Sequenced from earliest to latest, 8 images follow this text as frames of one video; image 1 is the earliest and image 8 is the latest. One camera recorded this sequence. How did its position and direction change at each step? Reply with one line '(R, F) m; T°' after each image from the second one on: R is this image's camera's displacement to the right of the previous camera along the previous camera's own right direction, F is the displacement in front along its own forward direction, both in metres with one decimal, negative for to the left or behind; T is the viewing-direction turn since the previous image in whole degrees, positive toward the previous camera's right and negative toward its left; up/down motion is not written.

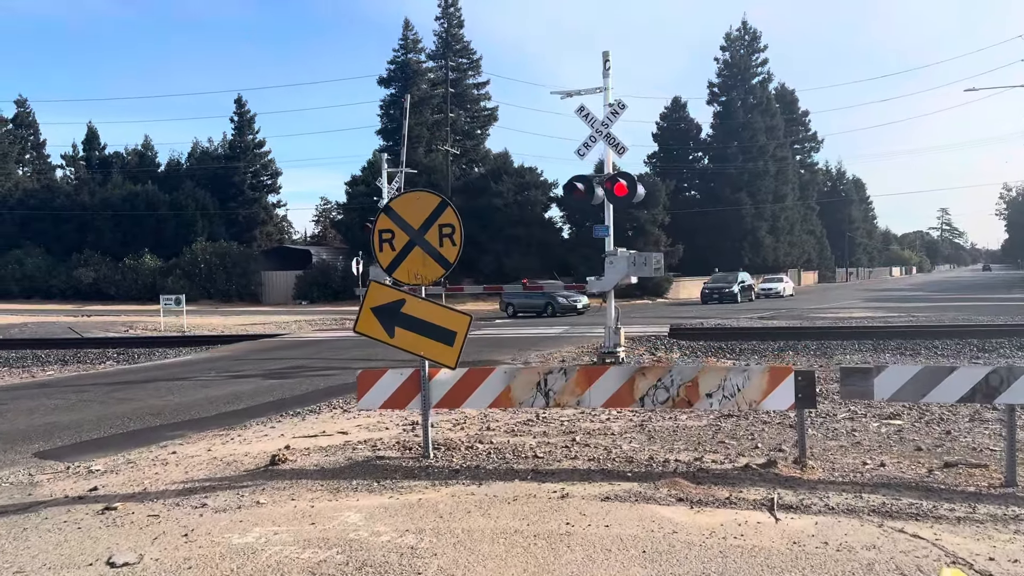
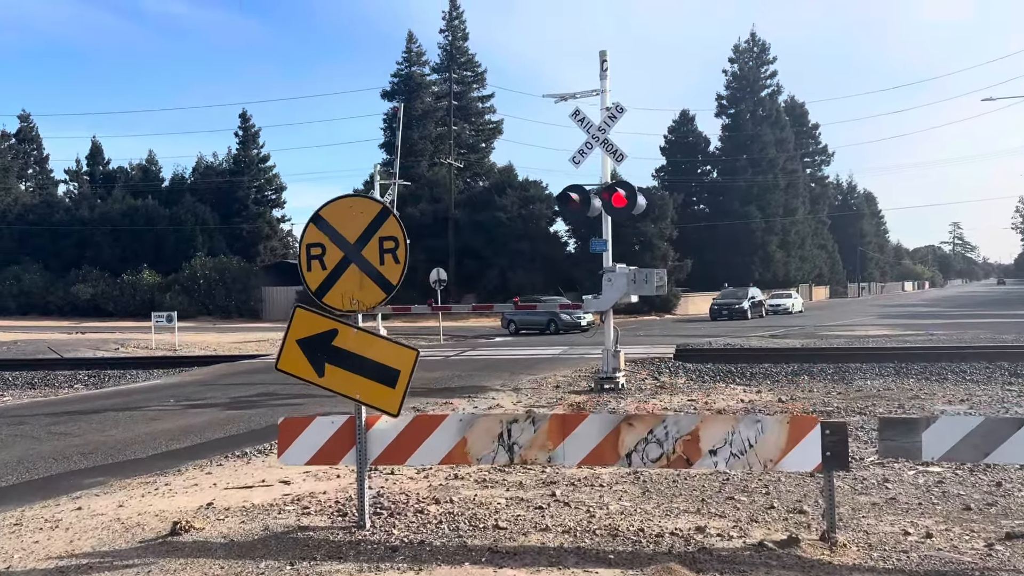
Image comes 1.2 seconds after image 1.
(+0.3, +1.0) m; -1°
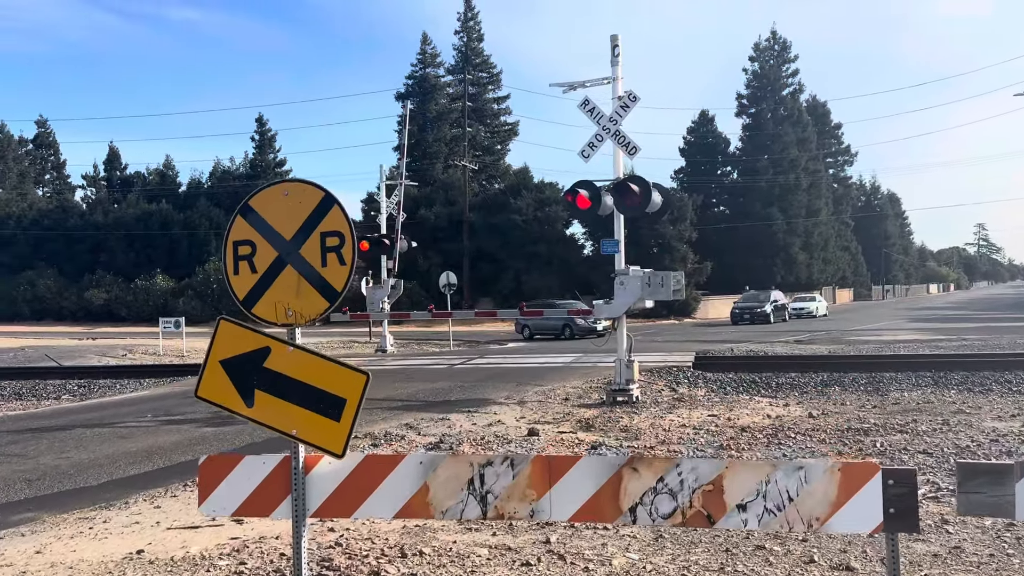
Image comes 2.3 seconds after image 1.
(+0.2, +0.9) m; -1°
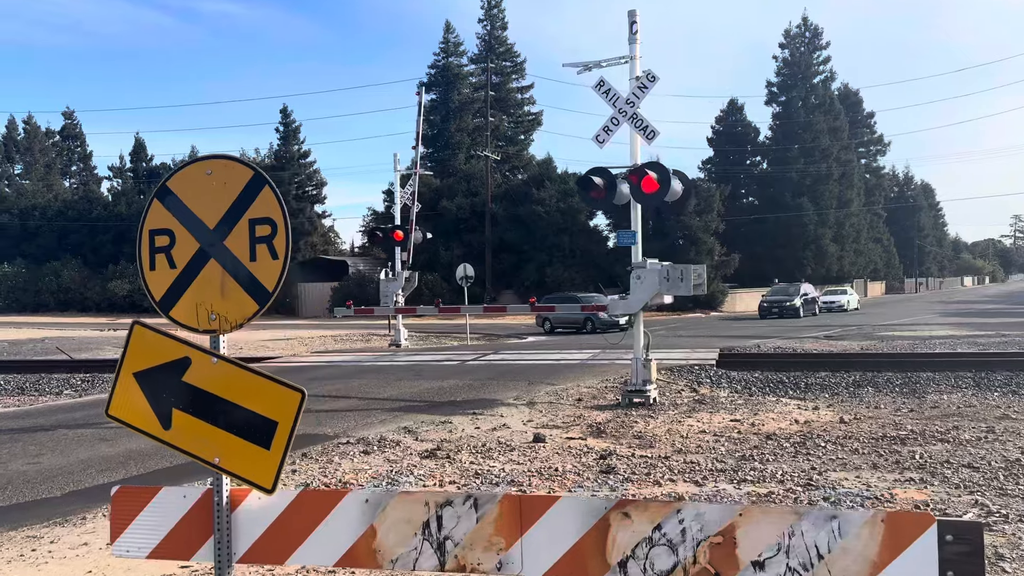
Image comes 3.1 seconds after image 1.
(+0.2, +0.6) m; -2°
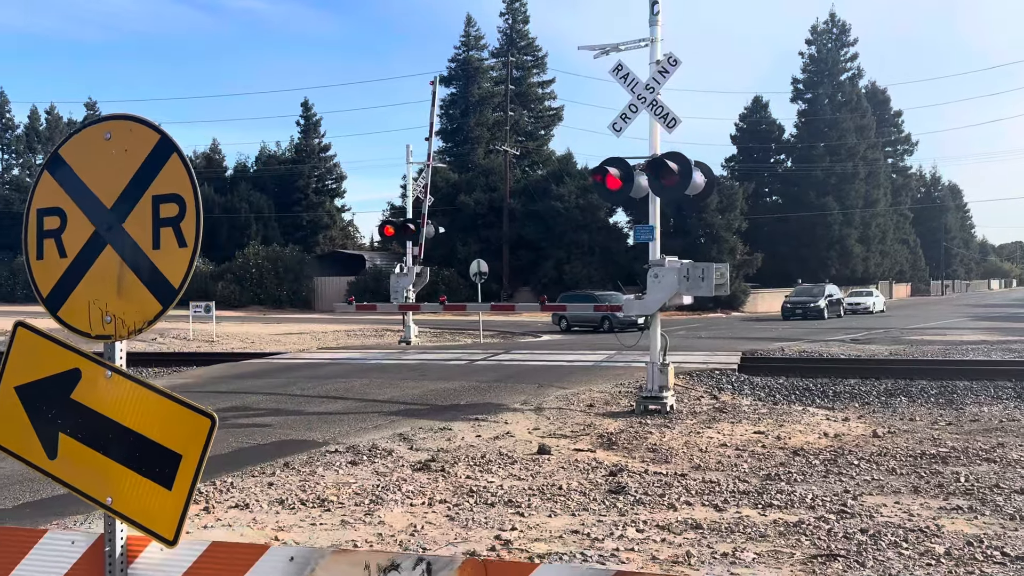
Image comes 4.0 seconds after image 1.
(+0.1, +0.6) m; -1°
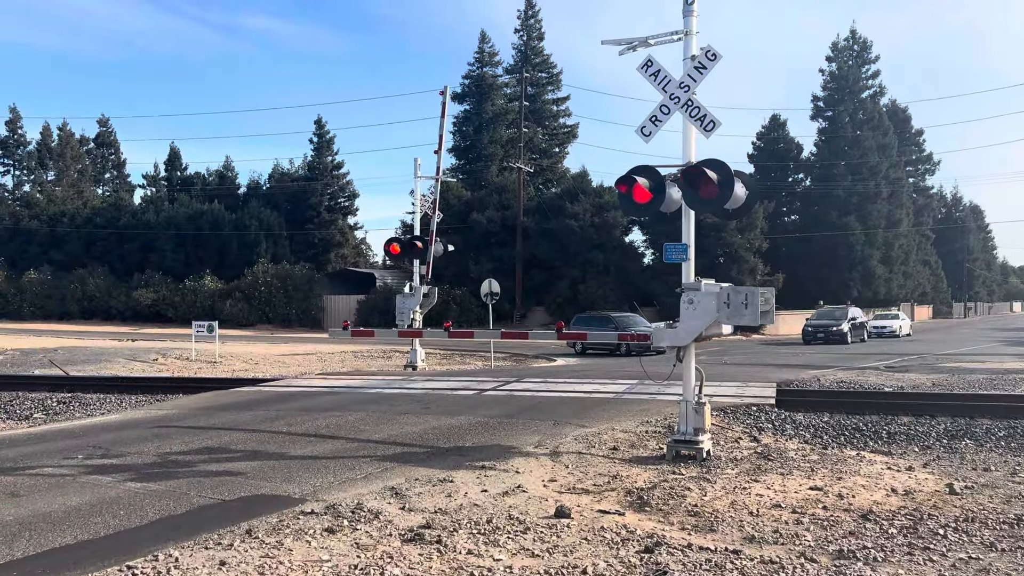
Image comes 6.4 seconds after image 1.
(0.0, +1.1) m; -1°
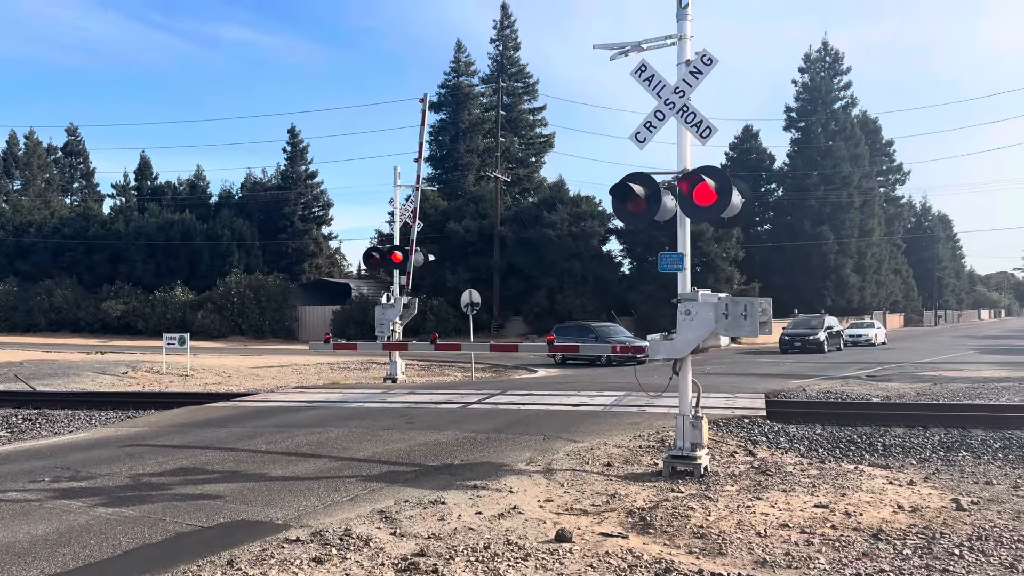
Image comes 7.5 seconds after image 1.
(-0.2, +0.3) m; +2°
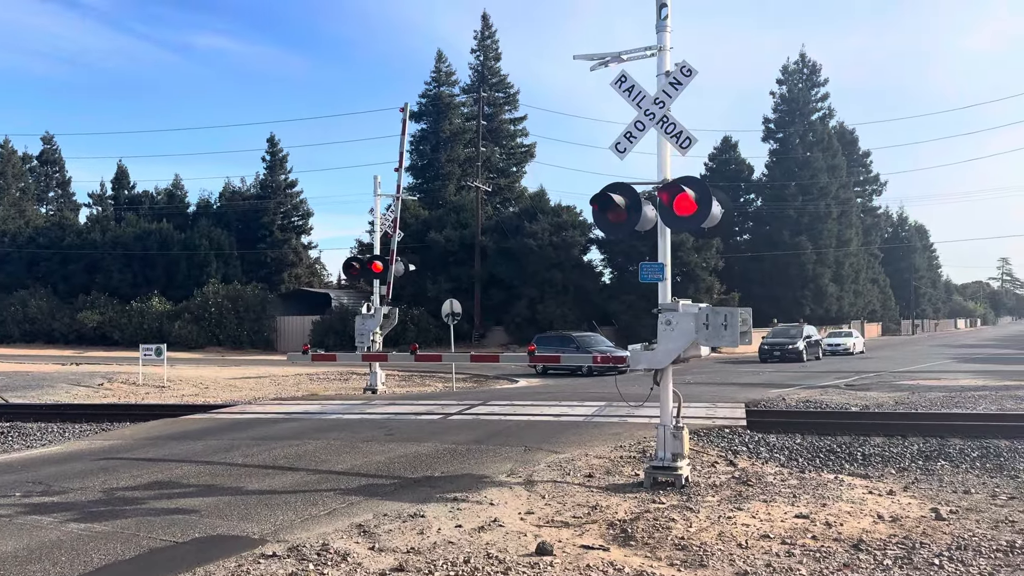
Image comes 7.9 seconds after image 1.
(0.0, 0.0) m; +1°
